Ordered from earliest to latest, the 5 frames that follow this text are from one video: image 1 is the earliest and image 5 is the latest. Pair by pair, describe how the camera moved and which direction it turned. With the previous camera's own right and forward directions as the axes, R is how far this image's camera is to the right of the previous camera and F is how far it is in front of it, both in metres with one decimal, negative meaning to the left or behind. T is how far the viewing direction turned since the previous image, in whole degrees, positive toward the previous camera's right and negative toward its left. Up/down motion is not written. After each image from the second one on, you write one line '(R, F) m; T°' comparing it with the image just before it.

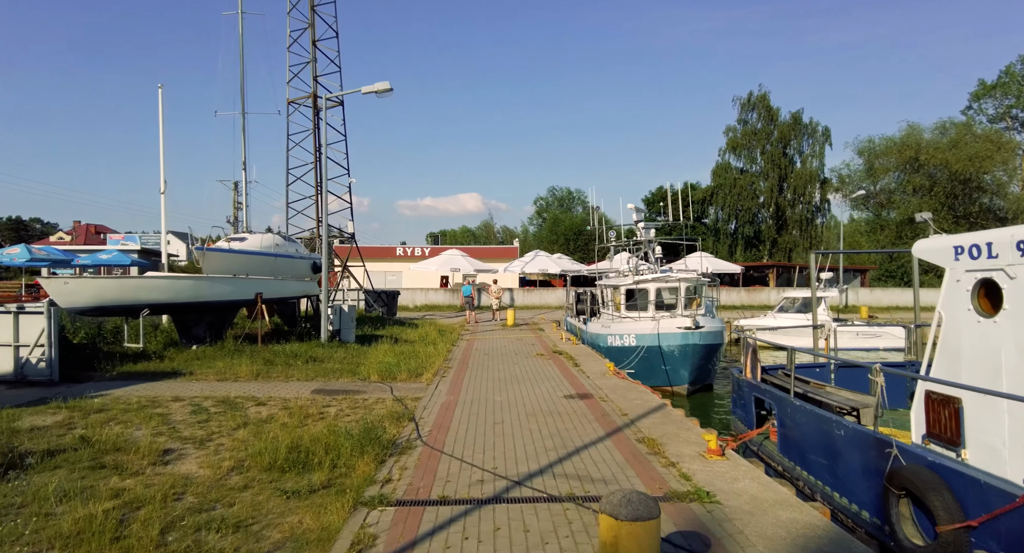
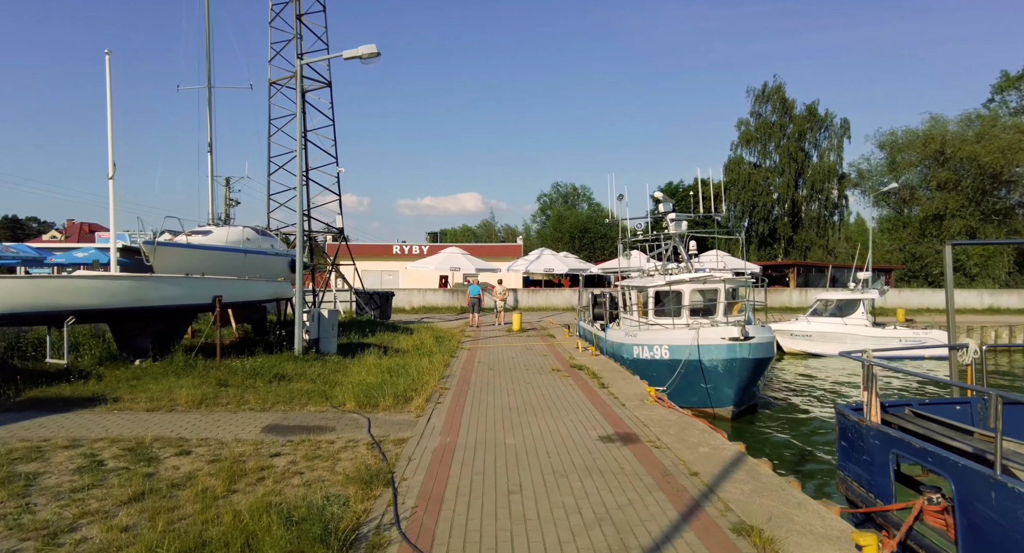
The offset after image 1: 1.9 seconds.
(-0.2, +2.4) m; 0°
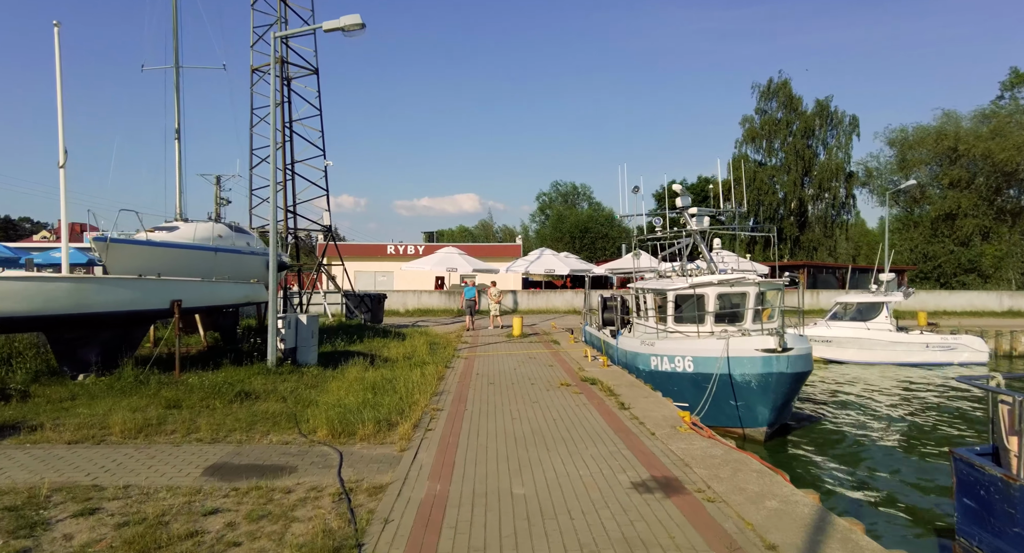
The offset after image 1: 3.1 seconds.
(-0.1, +1.5) m; 0°
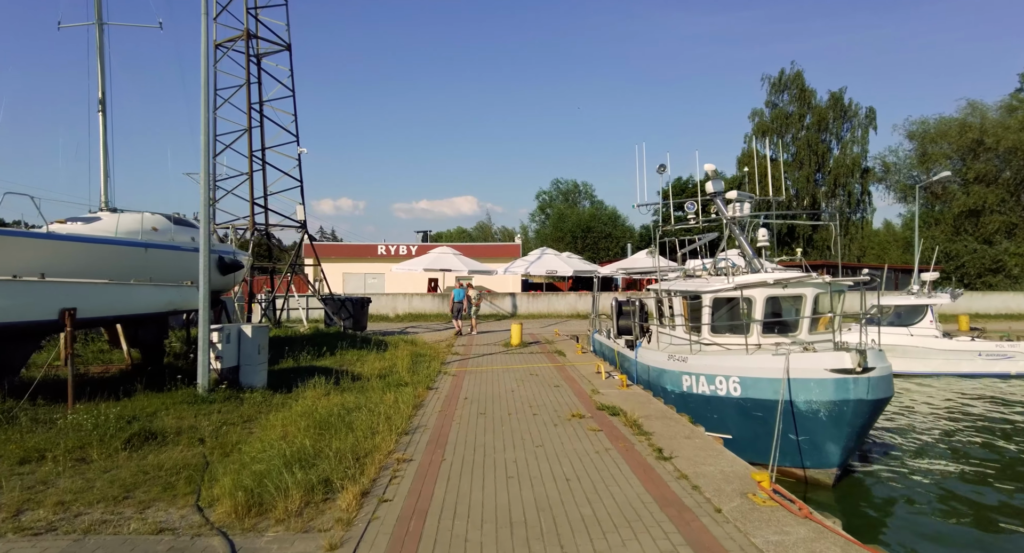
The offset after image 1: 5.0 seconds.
(0.0, +2.4) m; 0°
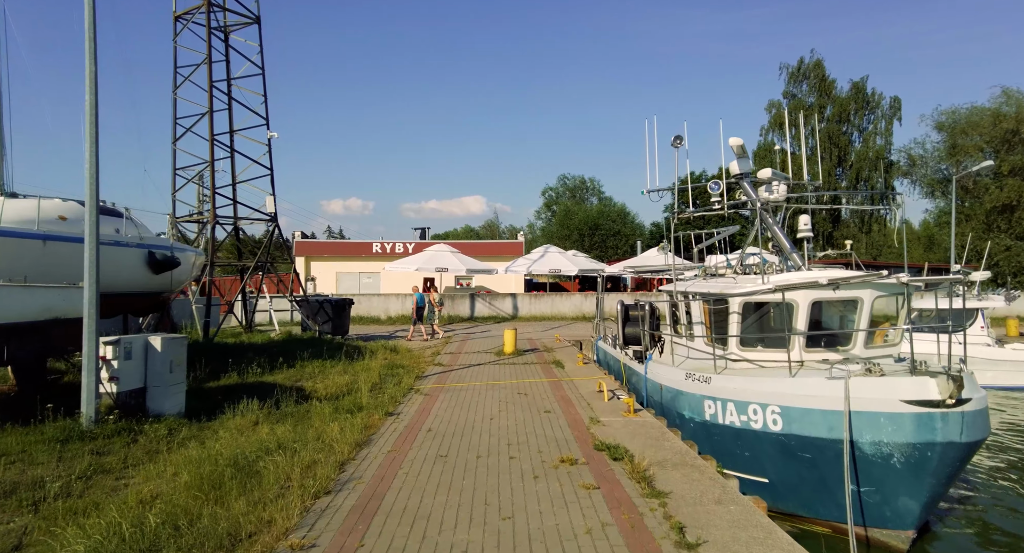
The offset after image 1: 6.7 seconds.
(+0.4, +2.1) m; -1°
